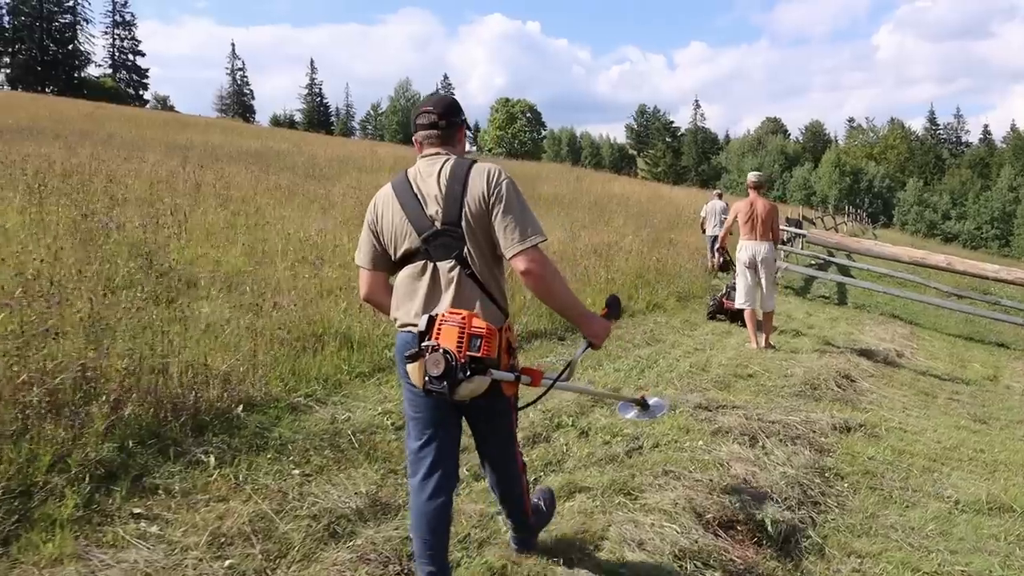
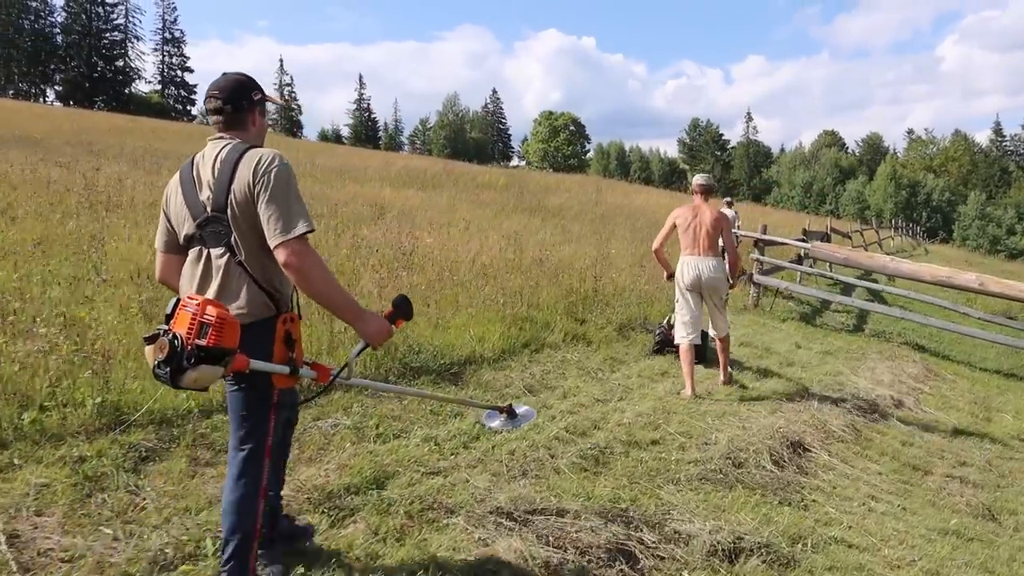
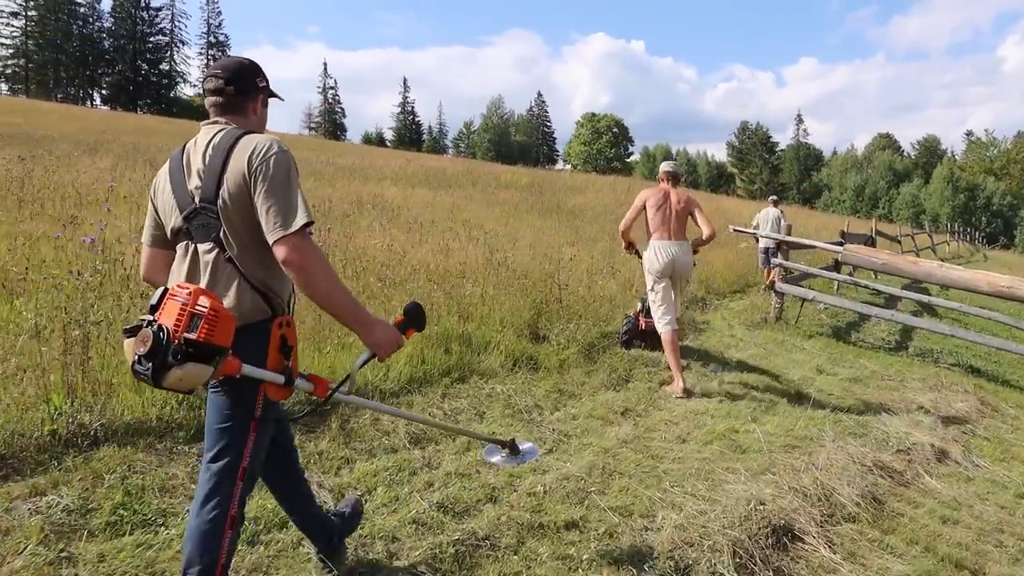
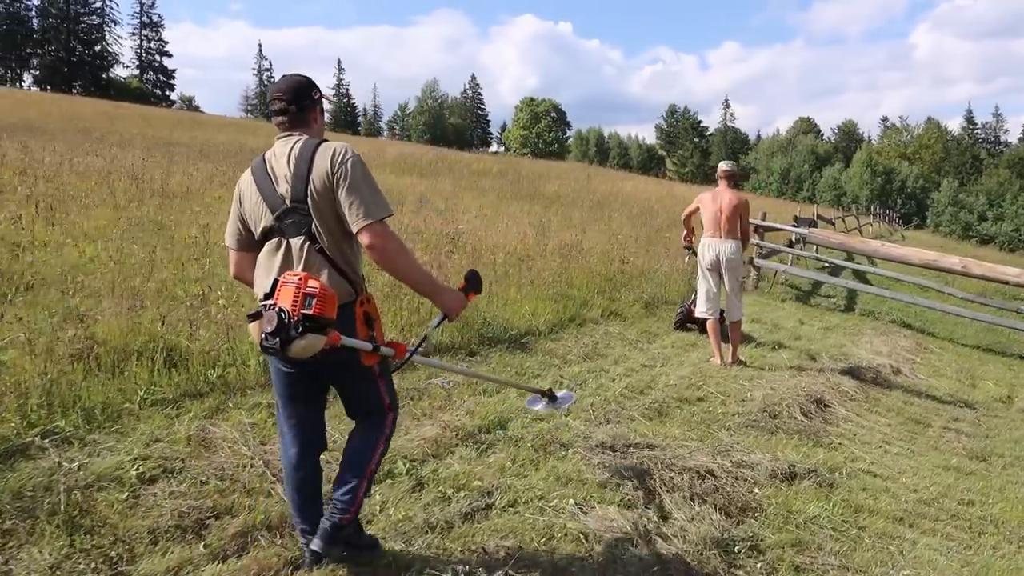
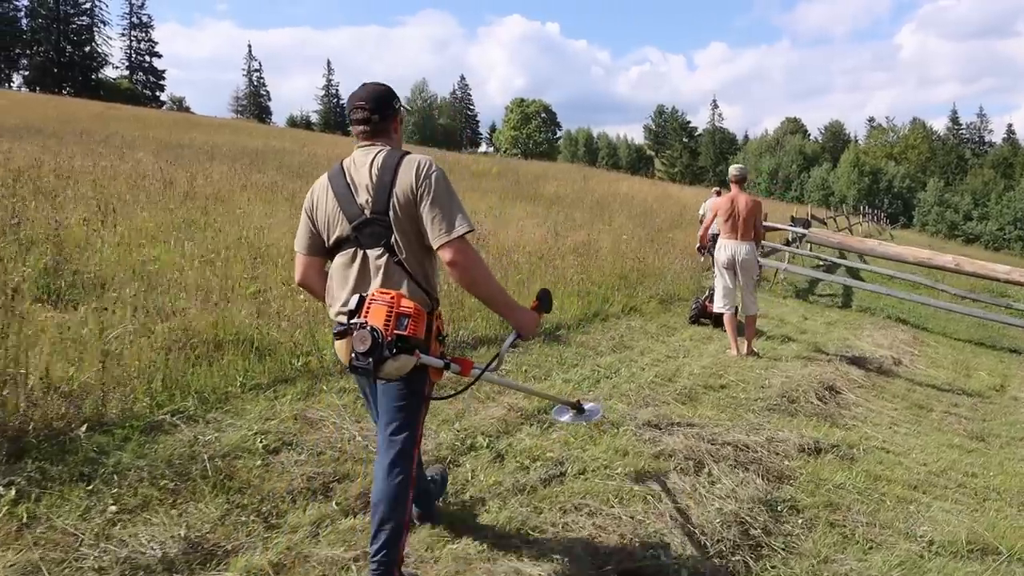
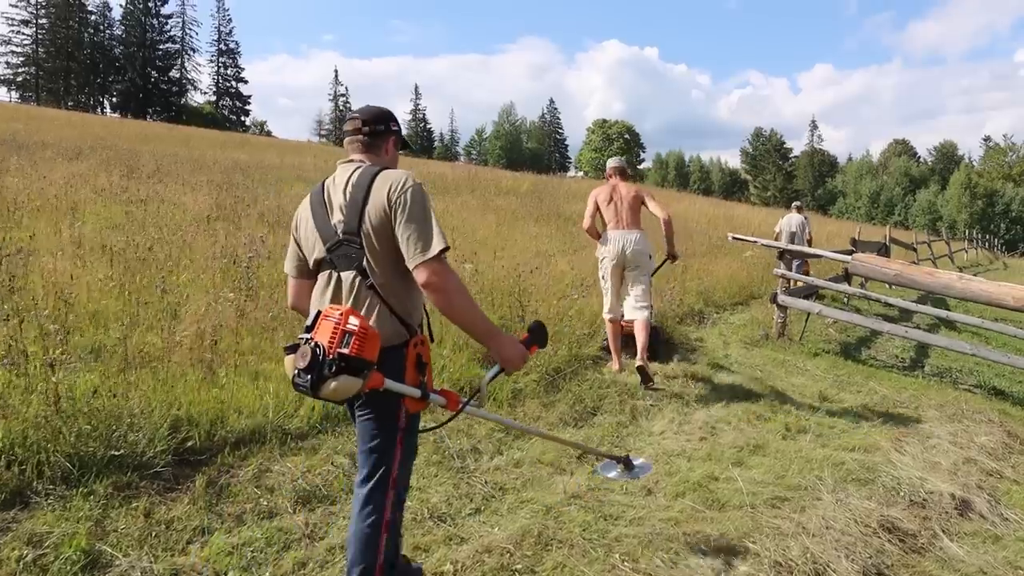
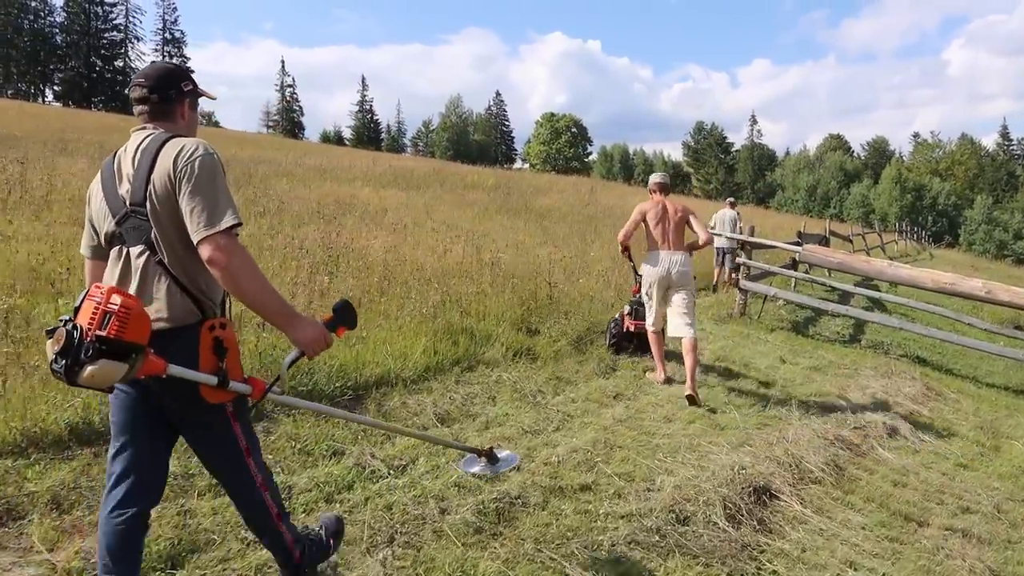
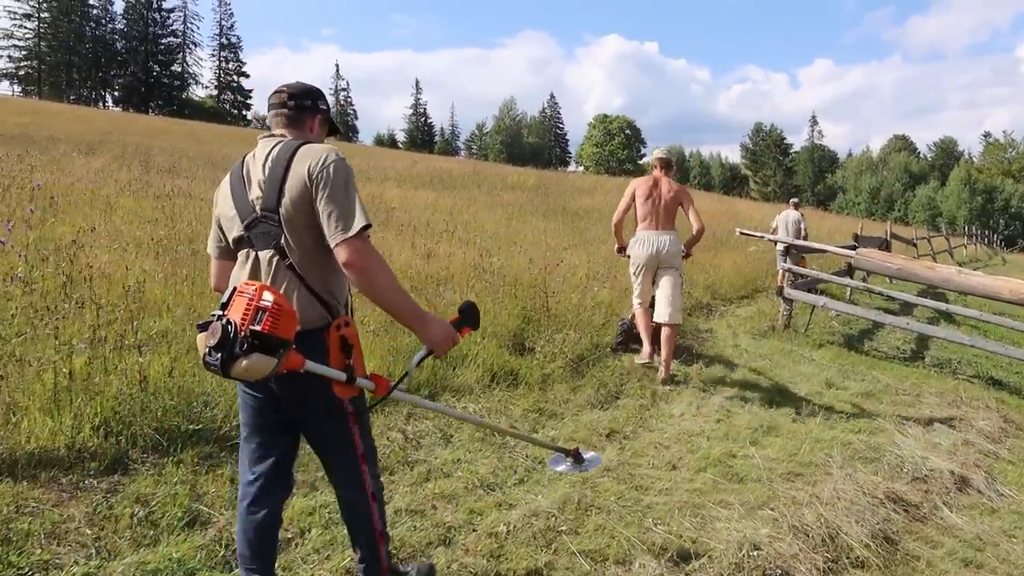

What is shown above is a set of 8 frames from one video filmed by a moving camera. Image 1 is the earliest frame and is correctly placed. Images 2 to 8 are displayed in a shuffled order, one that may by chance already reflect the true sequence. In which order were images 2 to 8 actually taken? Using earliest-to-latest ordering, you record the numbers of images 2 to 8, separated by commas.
5, 4, 2, 7, 3, 8, 6
